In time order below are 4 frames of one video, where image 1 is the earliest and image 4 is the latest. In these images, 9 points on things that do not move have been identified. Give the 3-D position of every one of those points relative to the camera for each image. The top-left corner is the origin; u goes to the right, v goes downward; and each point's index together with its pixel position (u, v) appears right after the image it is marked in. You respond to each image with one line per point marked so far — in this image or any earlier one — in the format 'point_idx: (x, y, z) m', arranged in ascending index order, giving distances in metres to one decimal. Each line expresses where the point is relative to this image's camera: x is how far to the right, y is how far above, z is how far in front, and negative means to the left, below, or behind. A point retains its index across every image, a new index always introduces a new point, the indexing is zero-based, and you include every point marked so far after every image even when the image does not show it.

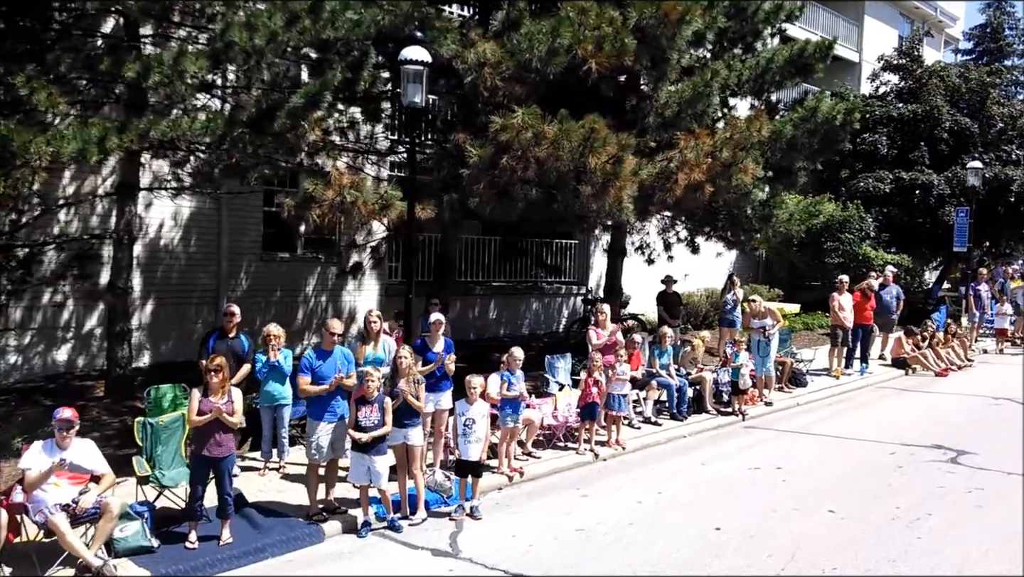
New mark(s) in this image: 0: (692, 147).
0: (+2.3, +1.8, +9.9) m
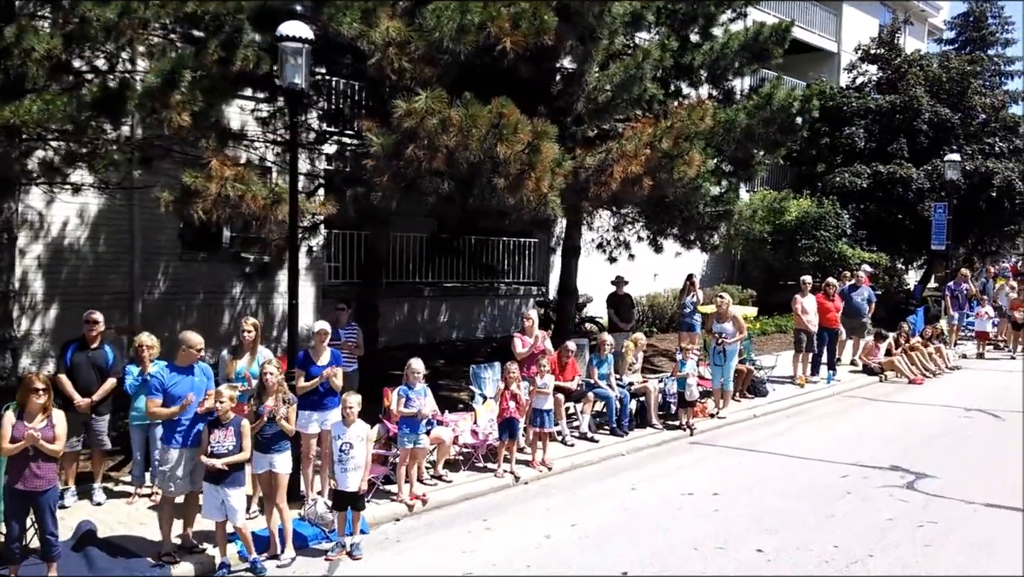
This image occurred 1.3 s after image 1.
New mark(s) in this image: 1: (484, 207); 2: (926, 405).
0: (+1.4, +1.8, +9.1) m
1: (-0.3, +0.9, +8.0) m
2: (+6.1, -1.7, +11.2) m
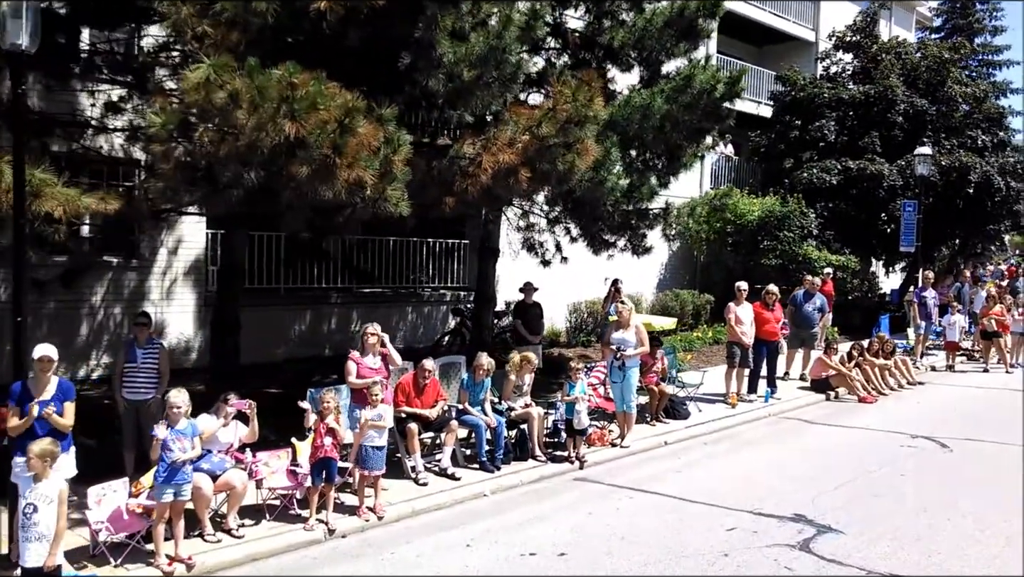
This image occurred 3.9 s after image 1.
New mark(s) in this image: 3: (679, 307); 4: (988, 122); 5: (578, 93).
0: (-0.1, +1.7, +7.7) m
1: (-1.8, +0.8, +6.6) m
2: (+4.6, -1.8, +9.8) m
3: (+3.7, -0.4, +16.8) m
4: (+12.0, +4.2, +19.2) m
5: (+0.7, +2.0, +7.9) m
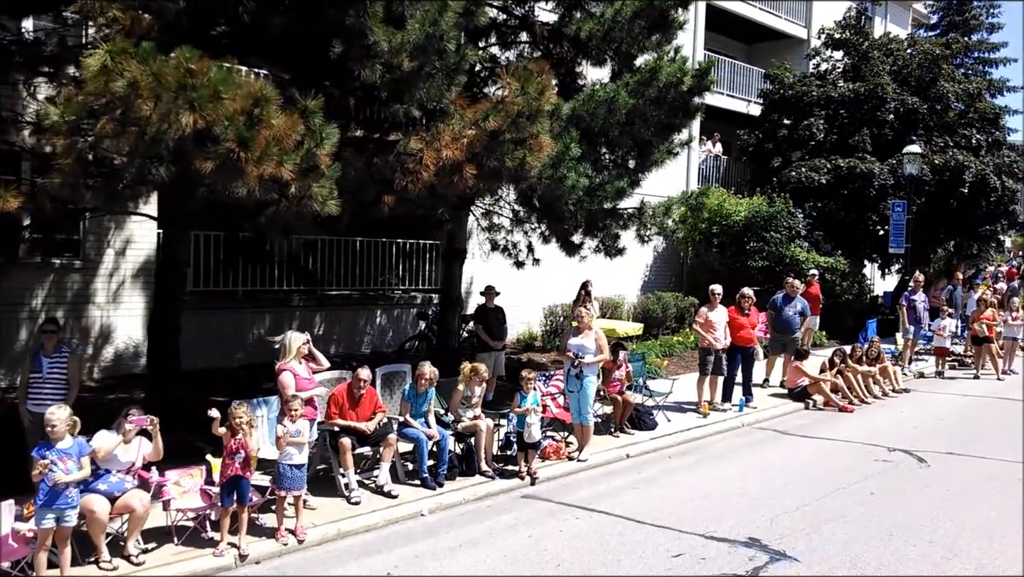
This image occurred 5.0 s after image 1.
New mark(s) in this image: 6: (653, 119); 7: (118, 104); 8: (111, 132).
0: (-0.6, +1.6, +7.2) m
1: (-2.3, +0.7, +6.1) m
2: (+4.1, -1.9, +9.3) m
3: (+3.2, -0.5, +16.3) m
4: (+11.6, +4.1, +18.7) m
5: (+0.2, +2.0, +7.4) m
6: (+1.7, +2.1, +9.2) m
7: (-2.8, +1.3, +5.4) m
8: (-2.9, +1.1, +5.4) m
